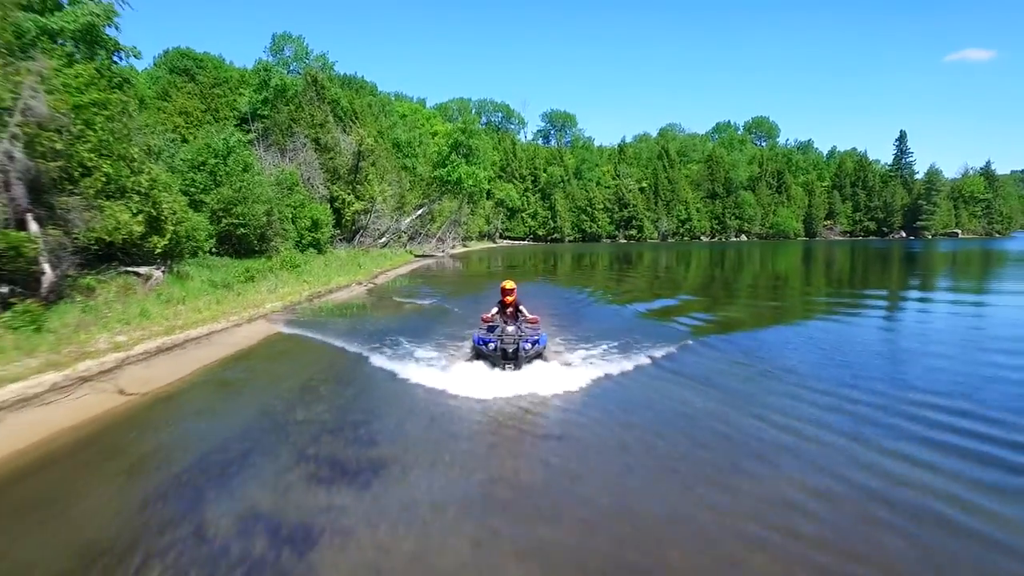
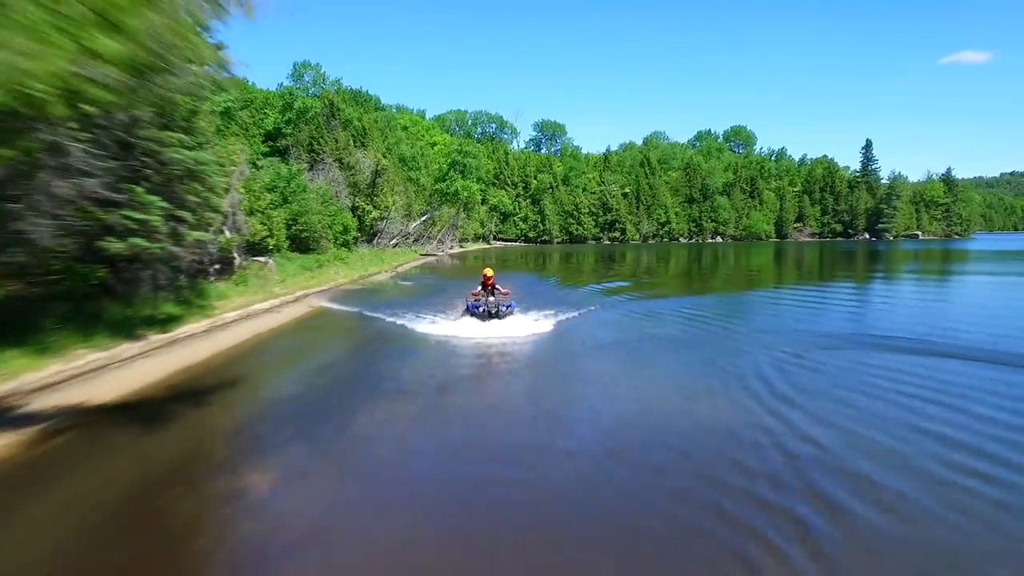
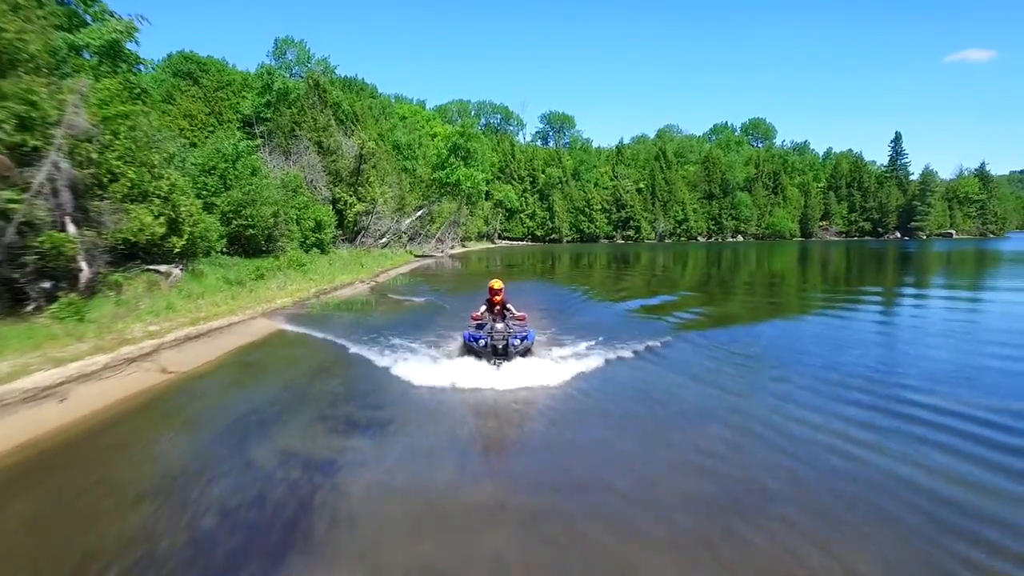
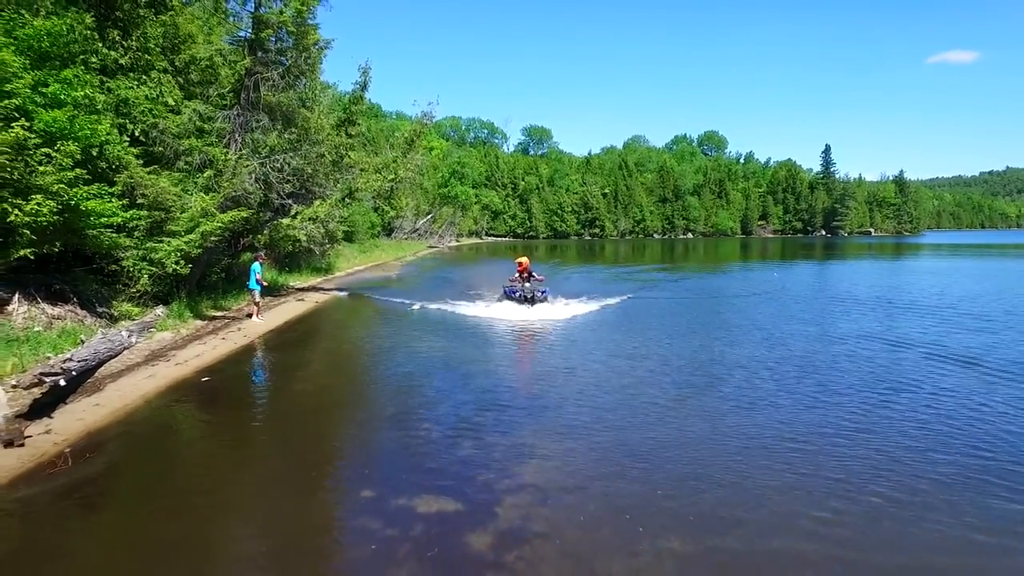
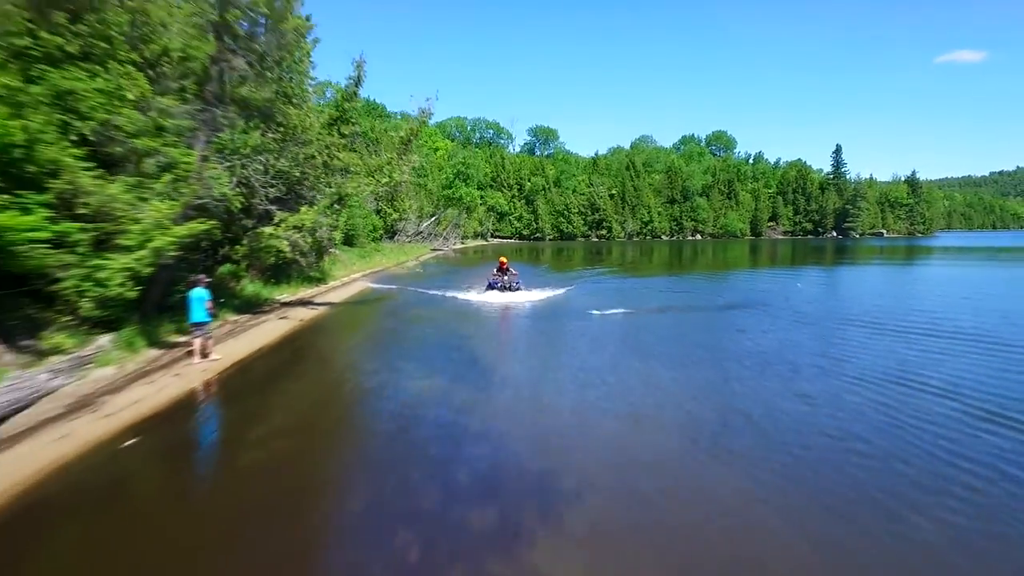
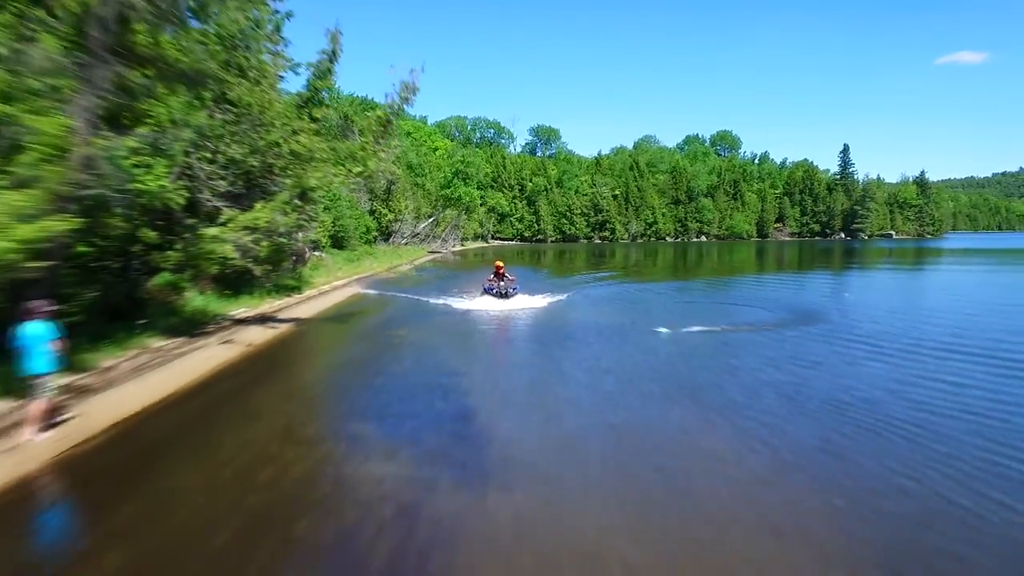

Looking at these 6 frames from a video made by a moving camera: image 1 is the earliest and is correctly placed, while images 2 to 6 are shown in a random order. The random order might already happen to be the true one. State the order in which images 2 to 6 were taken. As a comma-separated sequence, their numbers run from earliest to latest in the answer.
3, 2, 6, 5, 4
